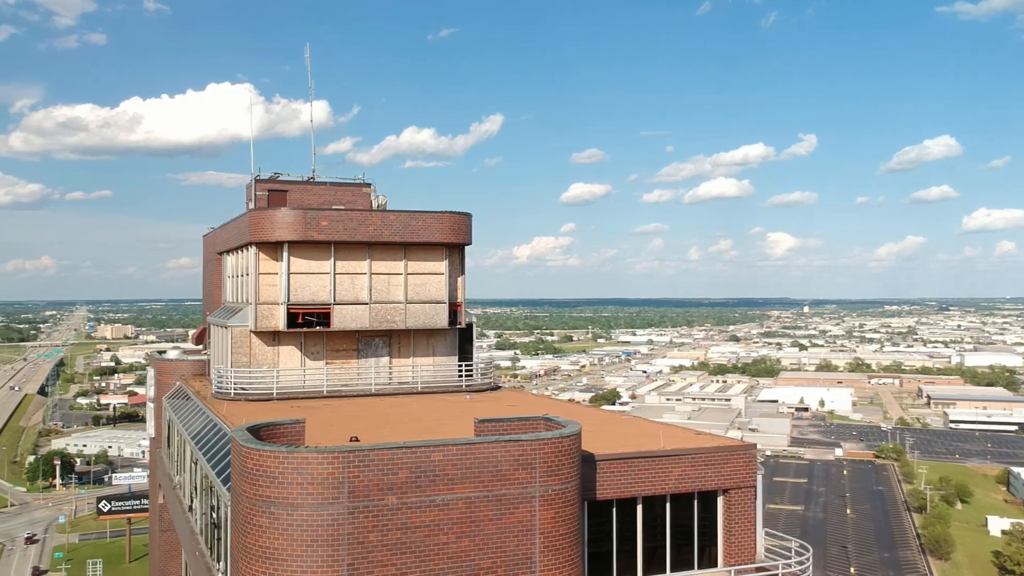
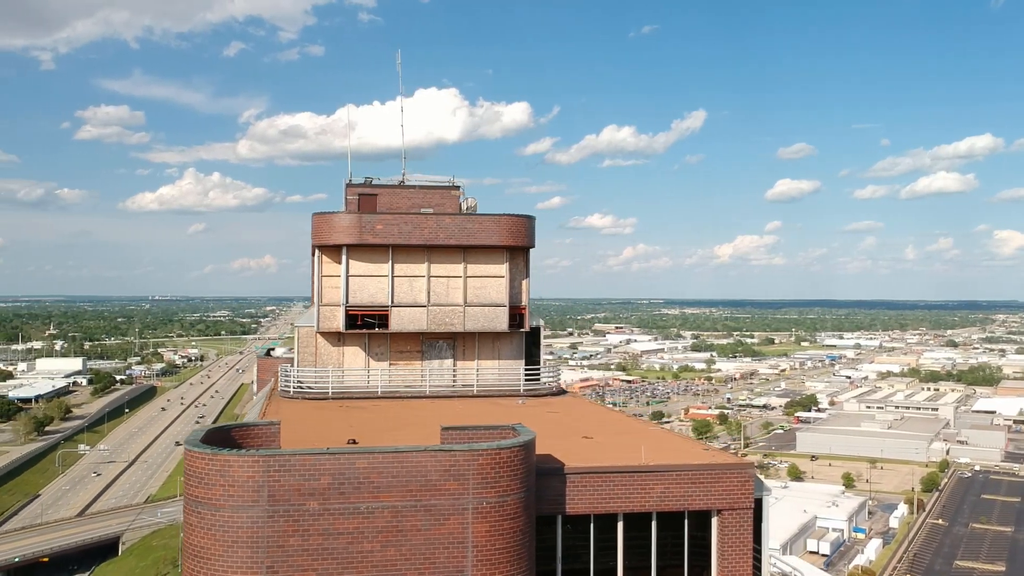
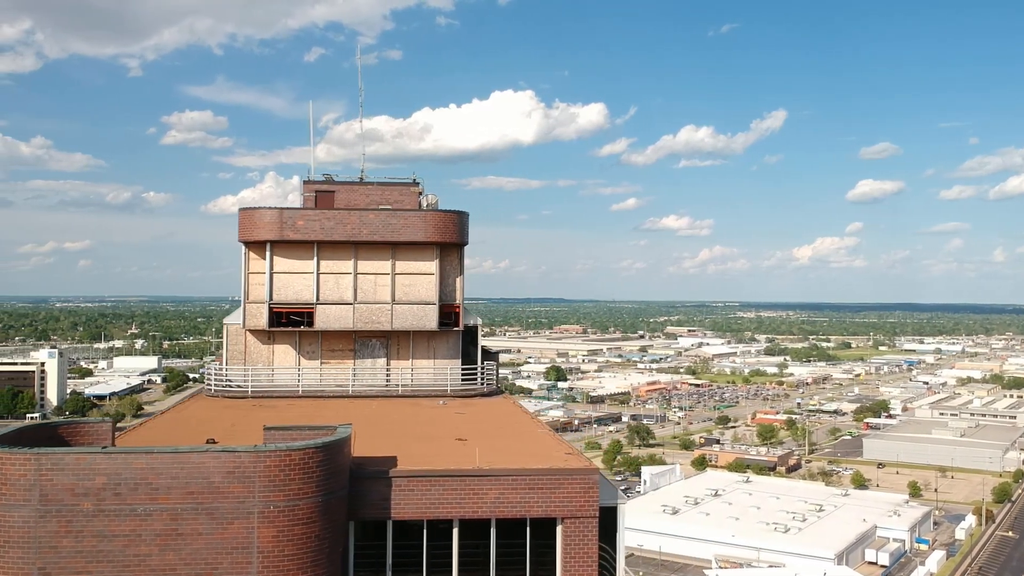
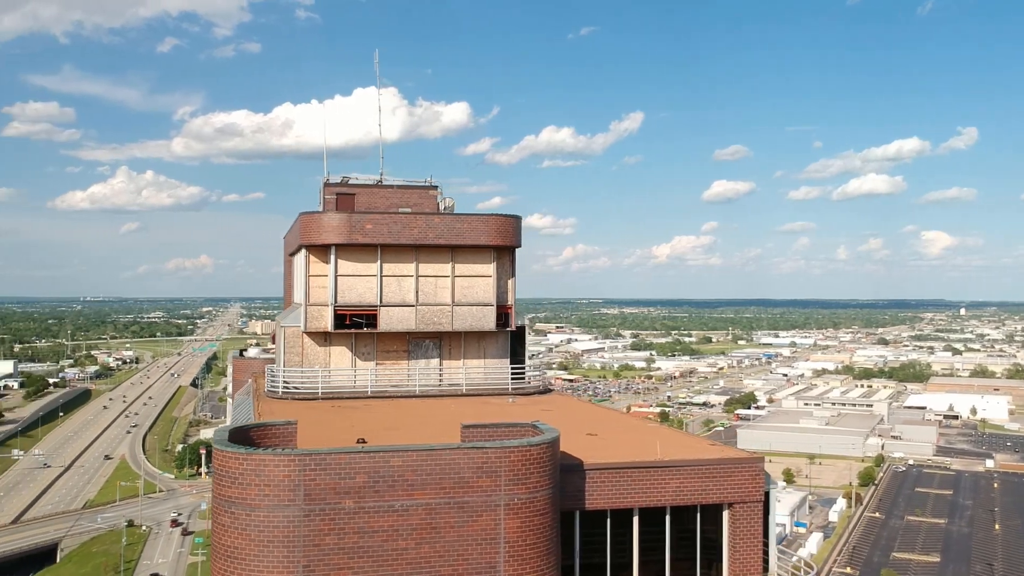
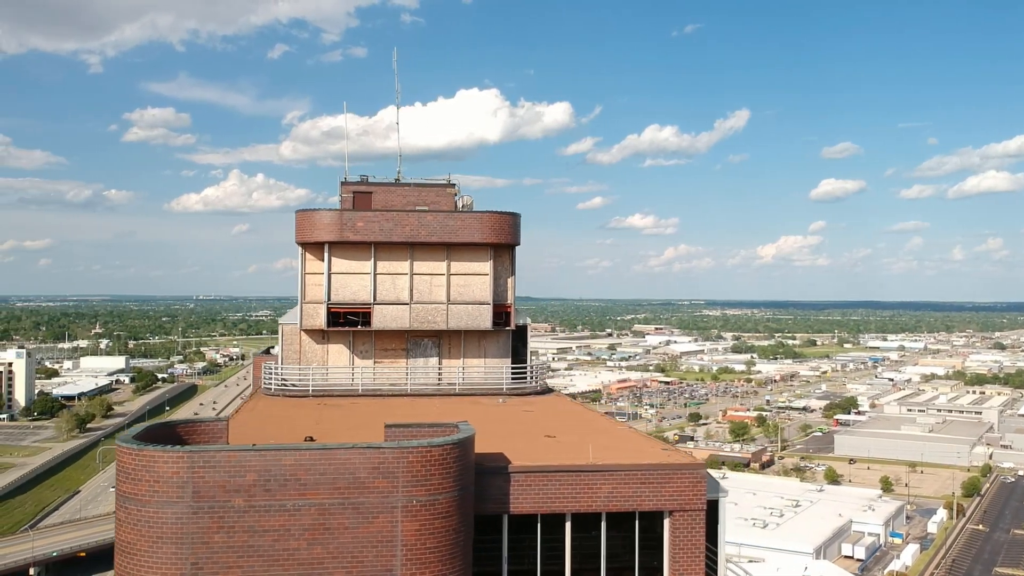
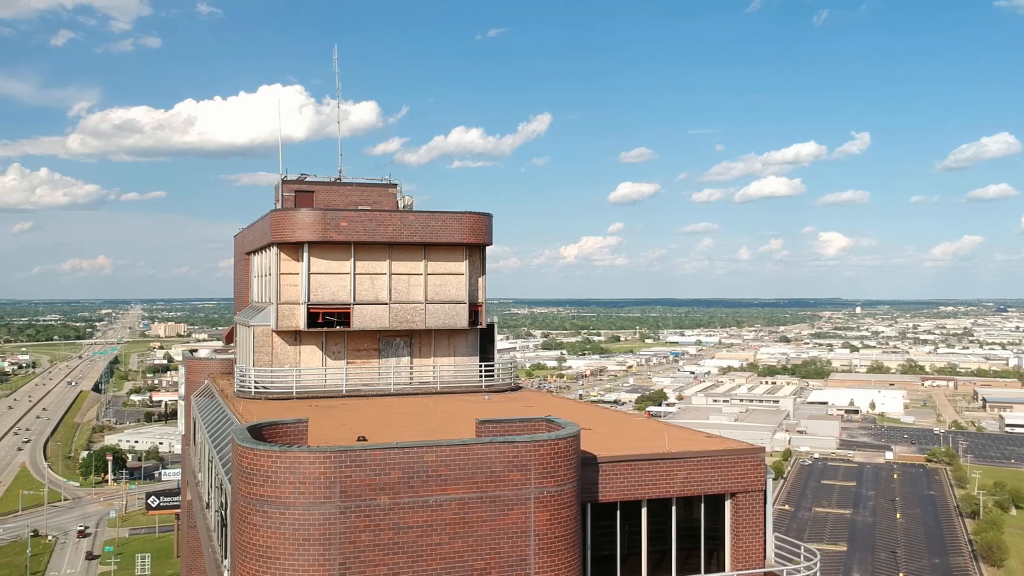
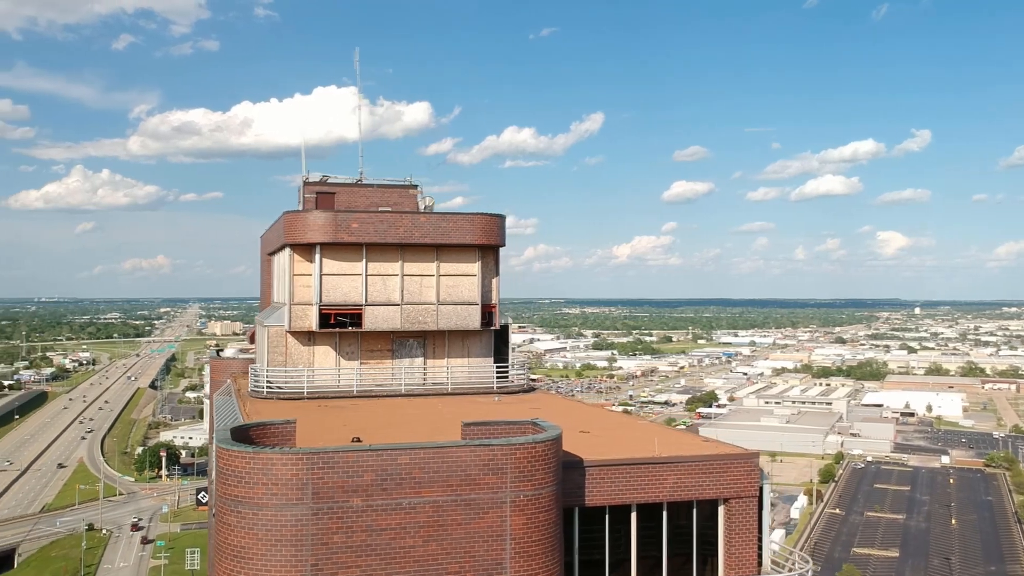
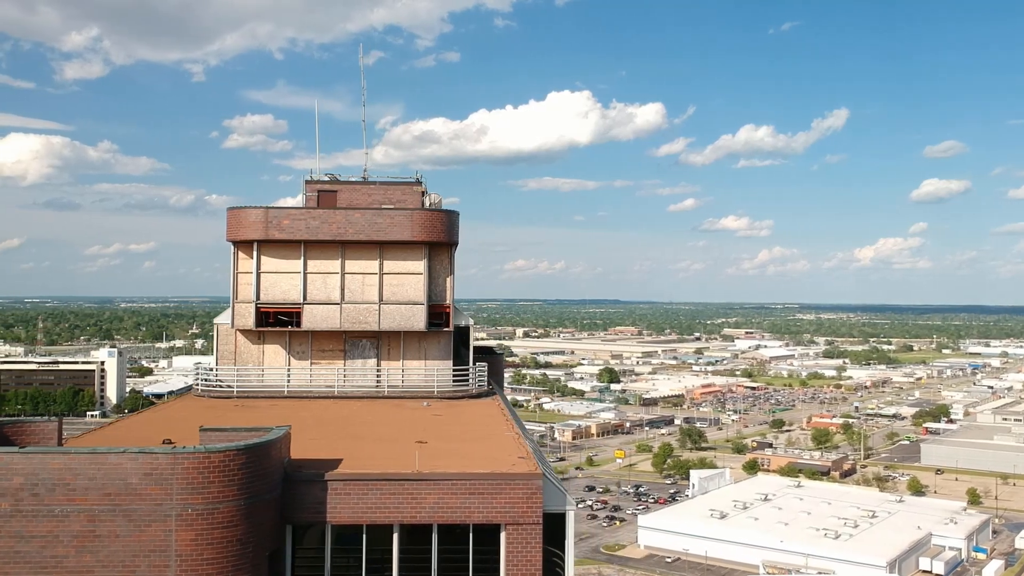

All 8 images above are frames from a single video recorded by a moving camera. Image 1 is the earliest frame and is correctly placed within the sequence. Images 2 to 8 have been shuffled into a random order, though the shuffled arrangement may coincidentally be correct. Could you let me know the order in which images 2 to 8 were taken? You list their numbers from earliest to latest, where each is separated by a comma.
6, 7, 4, 2, 5, 3, 8
